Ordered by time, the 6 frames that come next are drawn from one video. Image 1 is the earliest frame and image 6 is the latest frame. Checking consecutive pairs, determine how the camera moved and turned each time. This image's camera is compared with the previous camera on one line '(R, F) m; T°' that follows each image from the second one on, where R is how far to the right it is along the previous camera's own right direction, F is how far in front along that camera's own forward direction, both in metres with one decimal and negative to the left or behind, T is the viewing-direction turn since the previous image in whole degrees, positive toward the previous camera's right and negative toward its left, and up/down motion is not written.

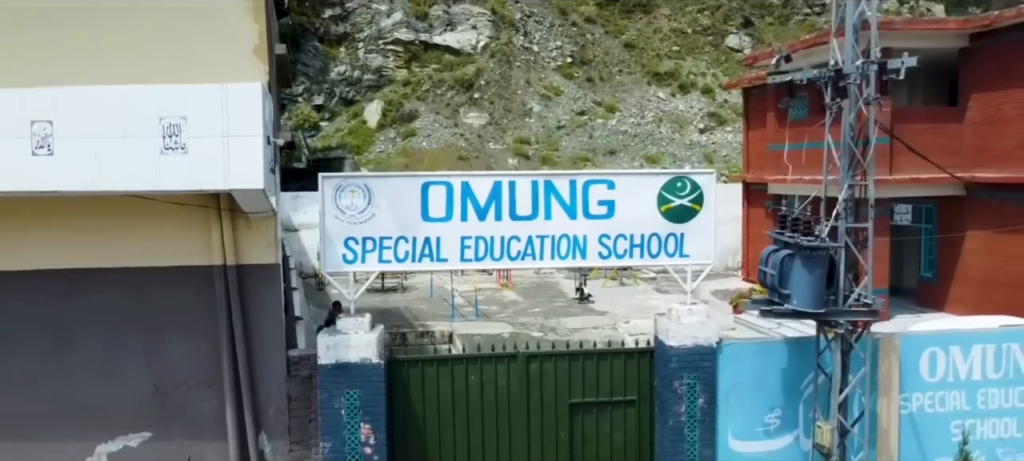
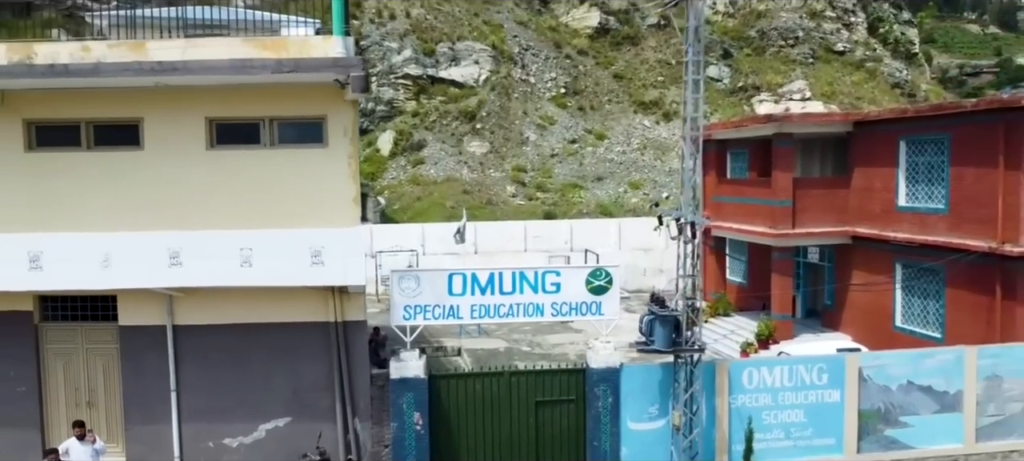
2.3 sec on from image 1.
(+0.1, -3.6) m; 0°
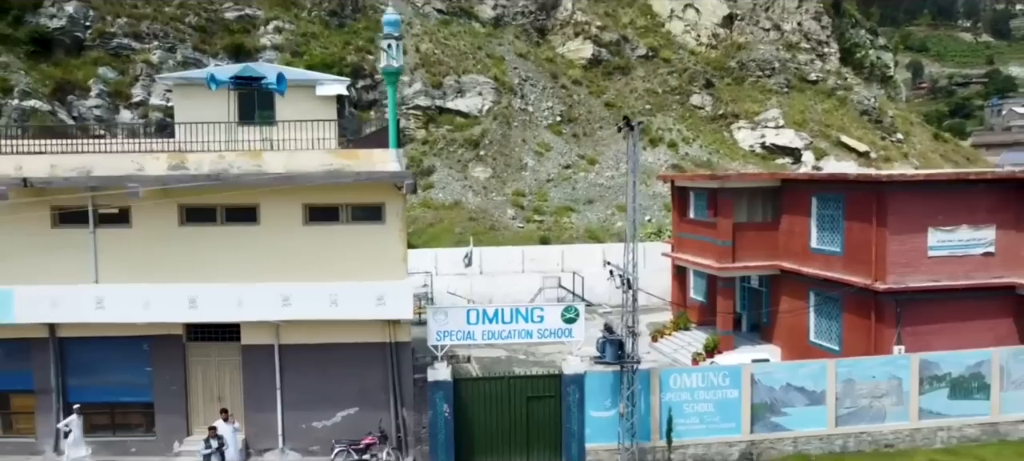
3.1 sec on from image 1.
(0.0, -3.9) m; 0°
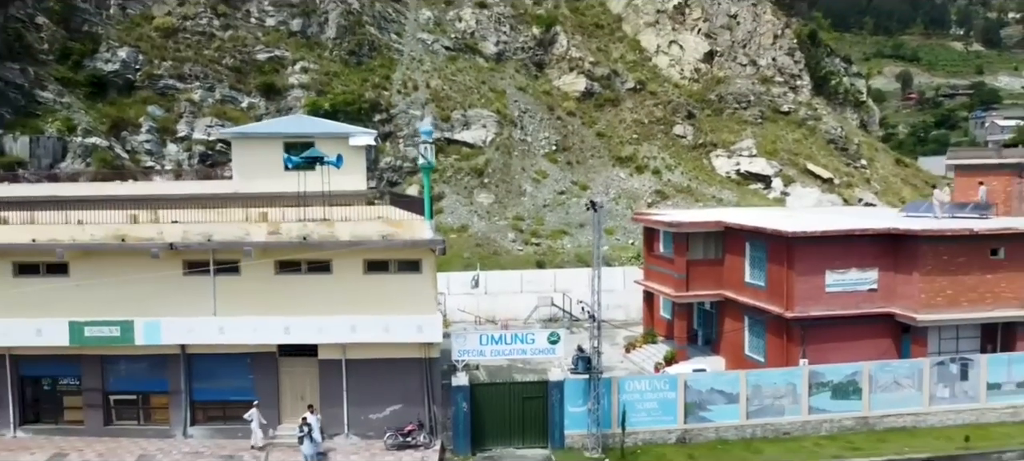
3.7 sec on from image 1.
(0.0, -4.9) m; 0°
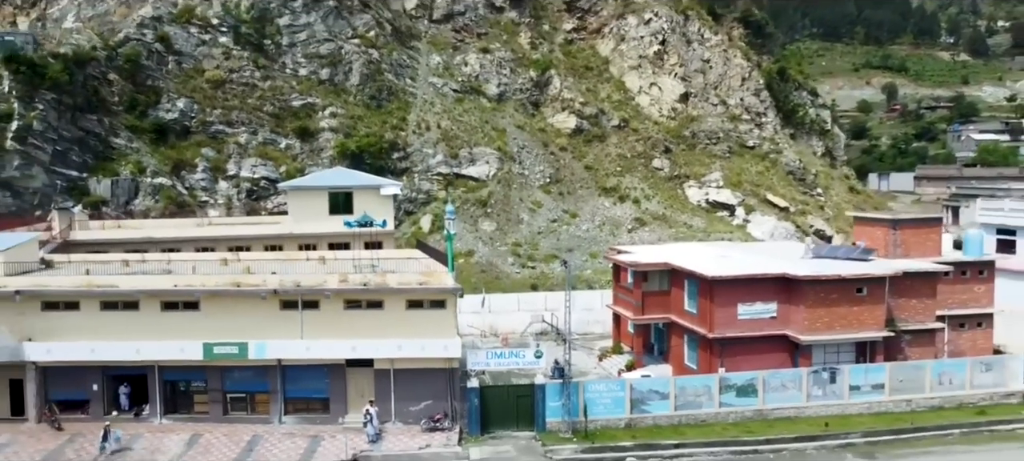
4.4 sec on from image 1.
(+0.1, -7.5) m; 0°
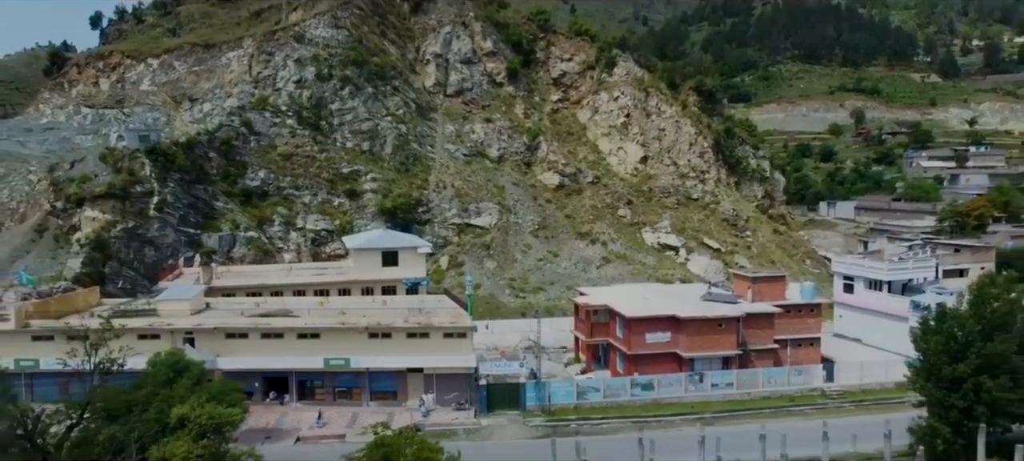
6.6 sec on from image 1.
(+0.4, -16.9) m; 0°
